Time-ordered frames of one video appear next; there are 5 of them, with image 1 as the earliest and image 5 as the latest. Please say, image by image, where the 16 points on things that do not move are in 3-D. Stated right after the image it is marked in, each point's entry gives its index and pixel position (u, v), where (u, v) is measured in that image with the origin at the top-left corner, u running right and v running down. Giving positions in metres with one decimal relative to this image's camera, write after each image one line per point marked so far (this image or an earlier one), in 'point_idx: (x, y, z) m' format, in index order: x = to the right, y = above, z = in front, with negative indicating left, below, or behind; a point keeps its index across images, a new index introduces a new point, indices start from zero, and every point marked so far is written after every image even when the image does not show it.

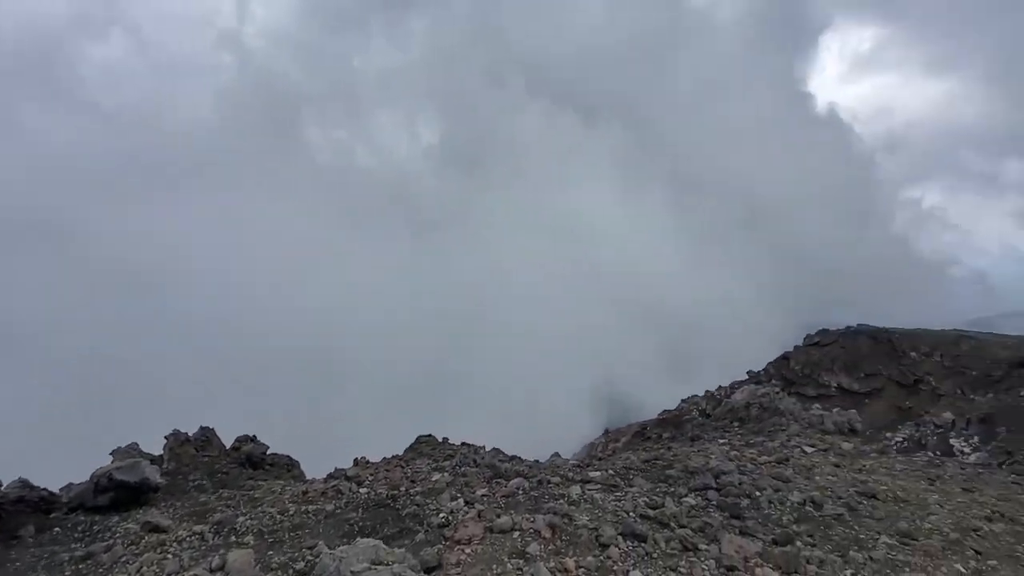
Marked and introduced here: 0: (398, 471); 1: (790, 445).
0: (-3.3, -5.2, +14.7) m
1: (+9.3, -5.2, +17.1) m
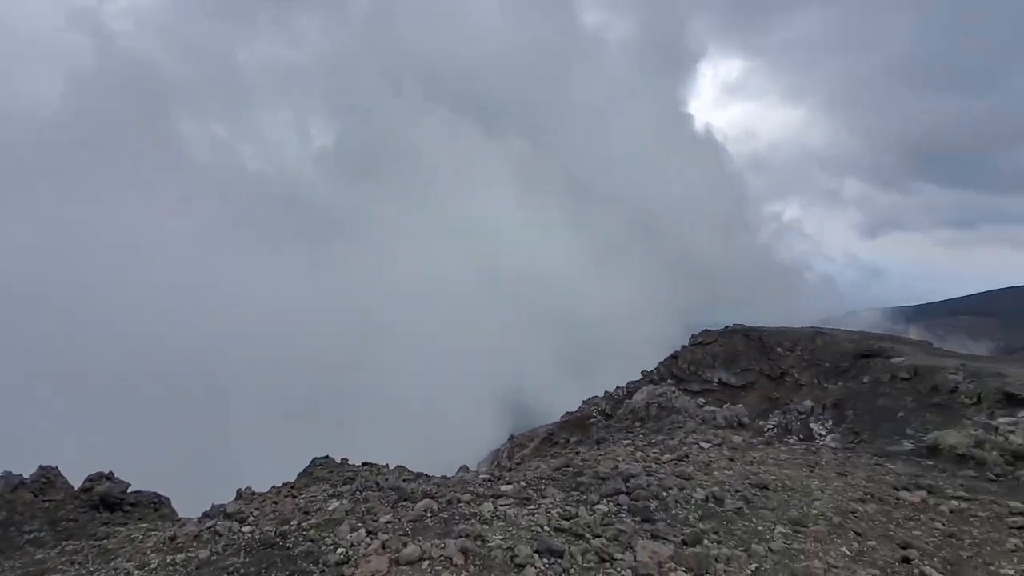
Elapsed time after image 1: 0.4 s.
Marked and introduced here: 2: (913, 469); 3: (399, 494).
0: (-5.8, -5.5, +13.2) m
1: (+6.2, -5.3, +17.9) m
2: (+11.2, -5.0, +14.3) m
3: (-2.7, -5.0, +12.3) m
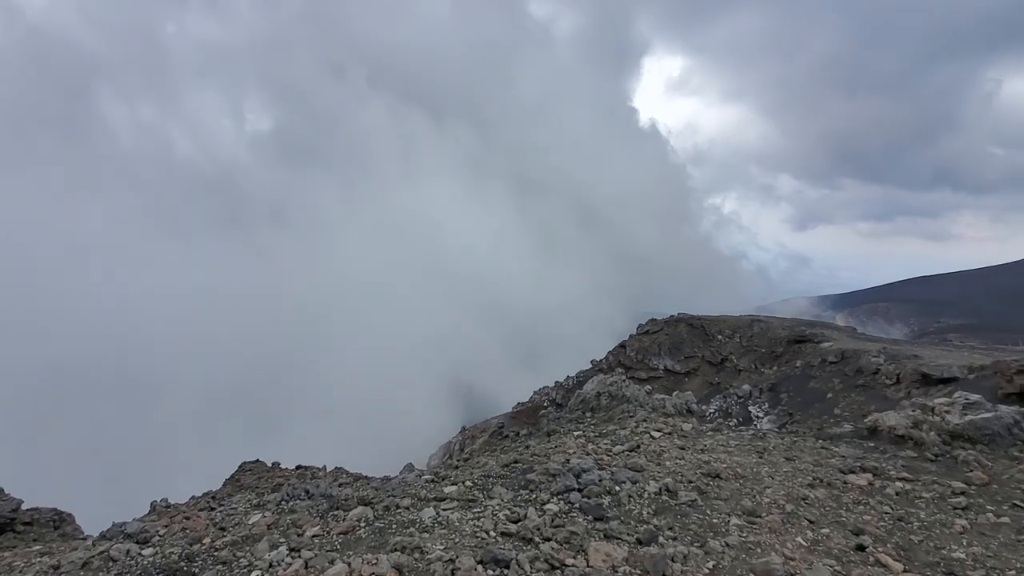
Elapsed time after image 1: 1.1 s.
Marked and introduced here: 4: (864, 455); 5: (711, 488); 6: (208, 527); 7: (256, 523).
0: (-7.1, -5.2, +11.7) m
1: (+4.4, -4.9, +17.5) m
2: (+9.7, -4.6, +14.5) m
3: (-4.0, -4.7, +11.2) m
4: (+9.6, -4.6, +14.0) m
5: (+4.5, -4.5, +11.6) m
6: (-6.4, -5.1, +10.8) m
7: (-5.4, -4.9, +10.7) m
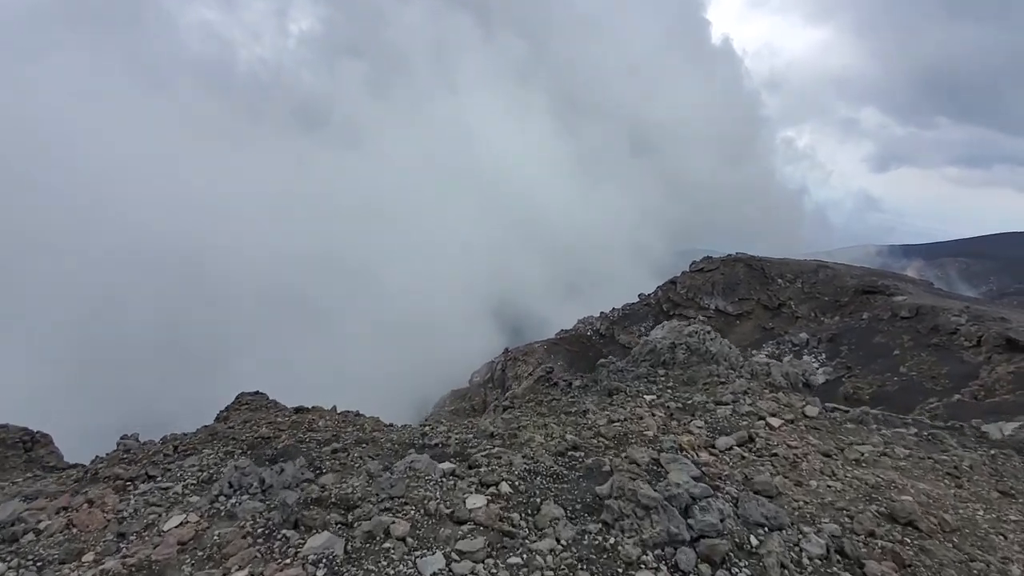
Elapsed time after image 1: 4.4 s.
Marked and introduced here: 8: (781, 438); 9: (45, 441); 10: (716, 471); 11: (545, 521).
0: (-6.2, -3.3, +8.0) m
1: (+5.8, -3.1, +12.6) m
2: (+10.8, -3.6, +9.1) m
3: (-3.1, -3.1, +7.1) m
4: (+10.6, -3.7, +8.7) m
5: (+5.4, -3.6, +6.8) m
6: (-5.6, -3.3, +7.1) m
7: (-4.6, -3.3, +6.8) m
8: (+5.5, -3.2, +10.7) m
9: (-12.7, -4.1, +14.0) m
10: (+3.5, -3.2, +8.8) m
11: (+0.5, -3.2, +7.0) m
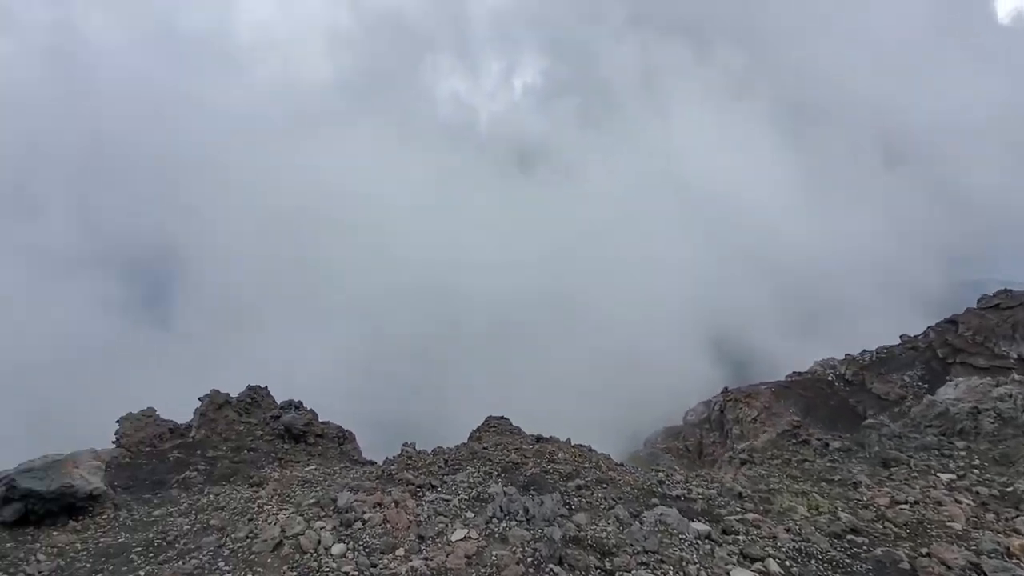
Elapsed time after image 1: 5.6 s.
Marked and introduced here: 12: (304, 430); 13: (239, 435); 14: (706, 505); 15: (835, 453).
0: (-1.9, -4.0, +9.6) m
1: (+10.9, -4.2, +9.1) m
2: (+14.2, -4.6, +3.9) m
3: (+0.6, -3.8, +7.6) m
4: (+13.8, -4.6, +3.5) m
5: (+8.2, -4.4, +3.9) m
6: (-1.7, -4.0, +8.5) m
7: (-0.9, -4.0, +7.8) m
8: (+9.9, -4.2, +7.4) m
9: (-5.6, -5.1, +17.6) m
10: (+7.4, -4.1, +6.5) m
11: (+3.8, -3.9, +6.0) m
12: (-6.7, -4.6, +16.4) m
13: (-8.2, -4.4, +15.4) m
14: (+4.0, -4.5, +10.7) m
15: (+10.3, -5.2, +16.3) m
